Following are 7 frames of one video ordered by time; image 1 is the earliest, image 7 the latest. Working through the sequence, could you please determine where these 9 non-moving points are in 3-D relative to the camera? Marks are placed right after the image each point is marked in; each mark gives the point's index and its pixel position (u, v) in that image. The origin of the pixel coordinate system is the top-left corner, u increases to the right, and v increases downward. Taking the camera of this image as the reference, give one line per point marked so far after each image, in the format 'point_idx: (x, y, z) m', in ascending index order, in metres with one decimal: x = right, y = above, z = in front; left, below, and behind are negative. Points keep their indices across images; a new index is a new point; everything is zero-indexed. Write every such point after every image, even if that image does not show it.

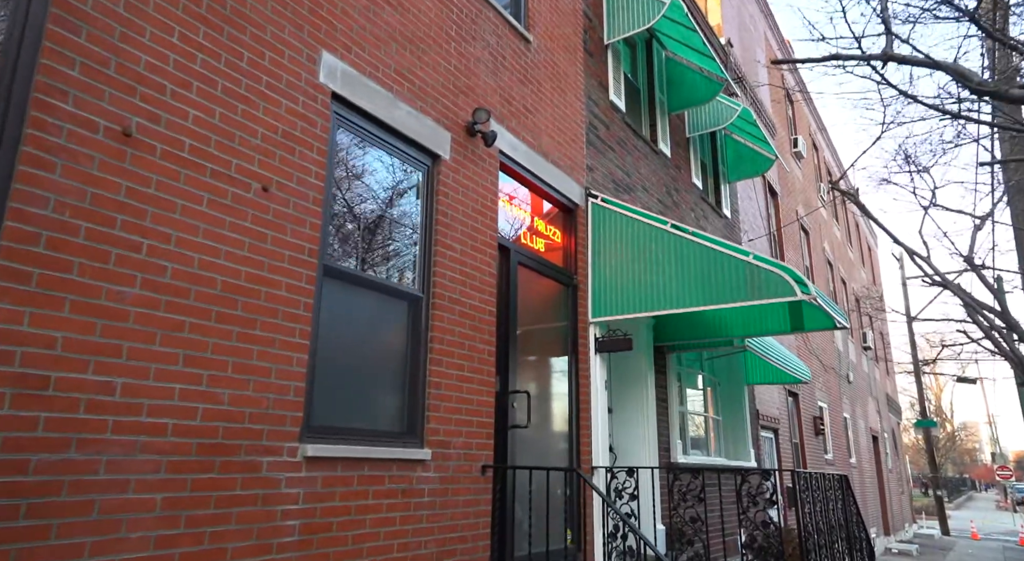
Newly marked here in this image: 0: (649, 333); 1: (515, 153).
0: (+1.5, -0.6, +7.2) m
1: (0.0, +1.1, +5.7) m
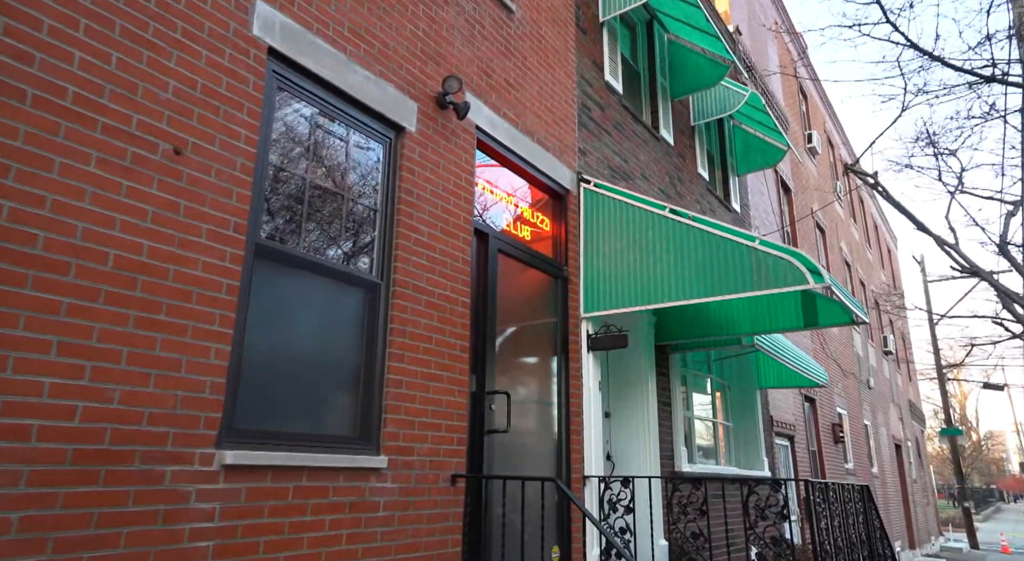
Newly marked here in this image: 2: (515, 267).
0: (+1.4, -0.5, +6.7) m
1: (-0.1, +1.2, +5.2) m
2: (0.0, +0.1, +5.4) m
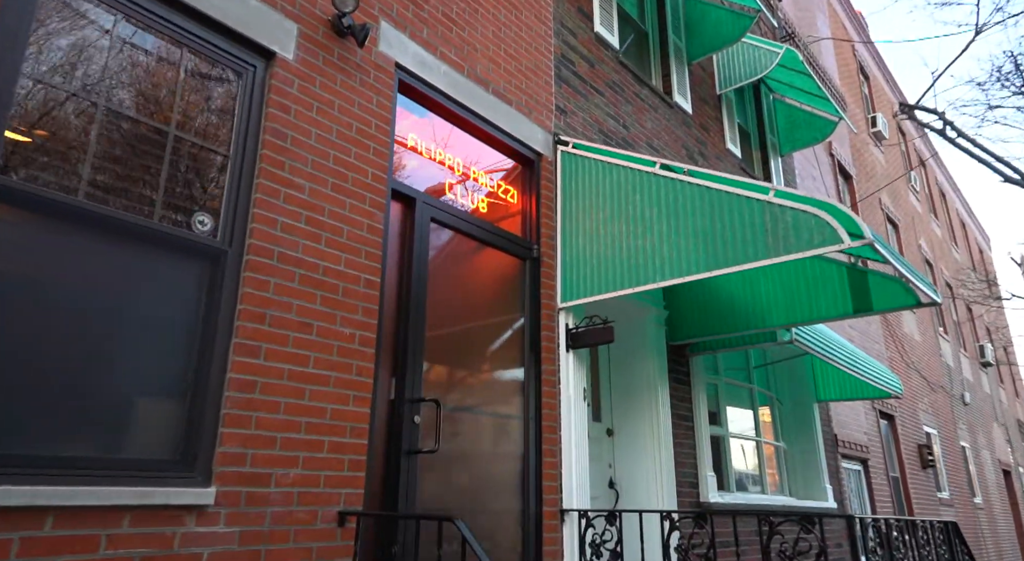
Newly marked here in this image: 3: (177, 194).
0: (+1.2, -0.4, +5.4) m
1: (-0.5, +1.3, +4.1) m
2: (-0.3, +0.2, +4.2) m
3: (-1.4, +0.4, +2.9) m
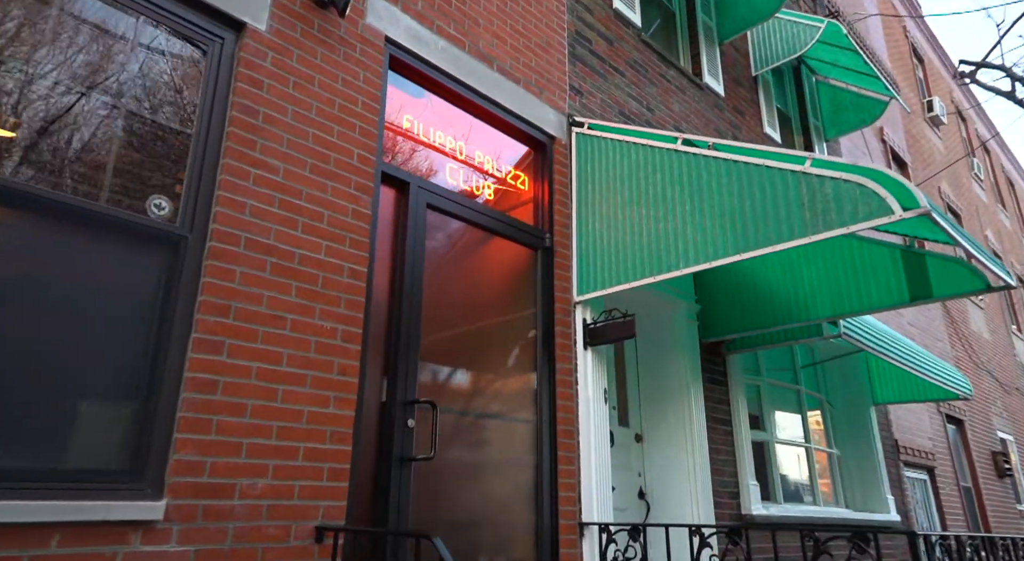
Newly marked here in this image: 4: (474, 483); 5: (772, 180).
0: (+1.3, -0.3, +4.9) m
1: (-0.5, +1.3, +3.8) m
2: (-0.3, +0.3, +3.9) m
3: (-1.5, +0.4, +2.6) m
4: (-0.2, -1.1, +3.5) m
5: (+1.4, +0.5, +3.6) m
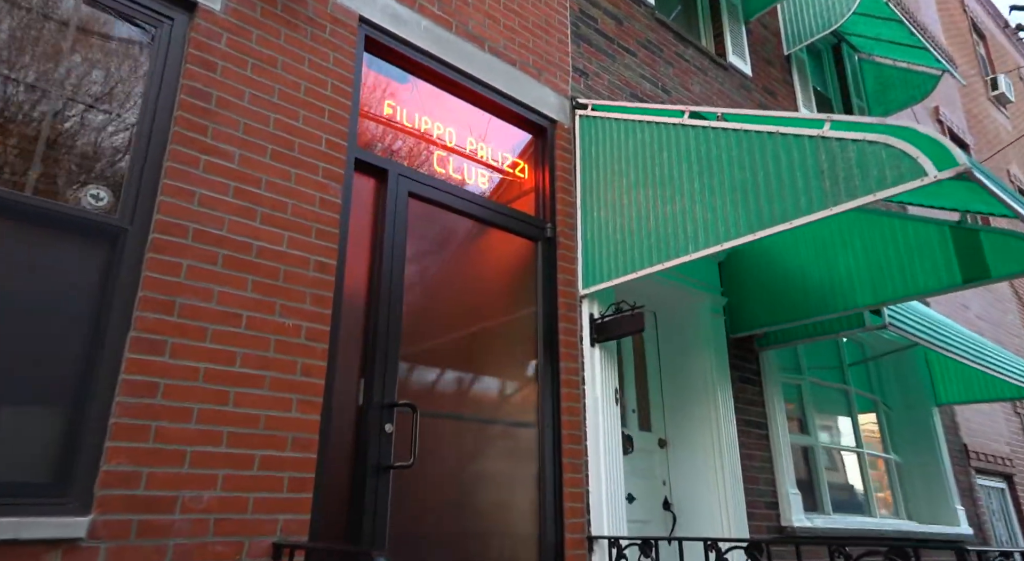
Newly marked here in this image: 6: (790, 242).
0: (+1.4, -0.3, +4.5) m
1: (-0.6, +1.3, +3.6) m
2: (-0.3, +0.3, +3.6) m
3: (-1.6, +0.4, +2.4) m
4: (-0.2, -1.0, +3.2) m
5: (+1.3, +0.6, +3.2) m
6: (+1.9, +0.3, +4.5) m
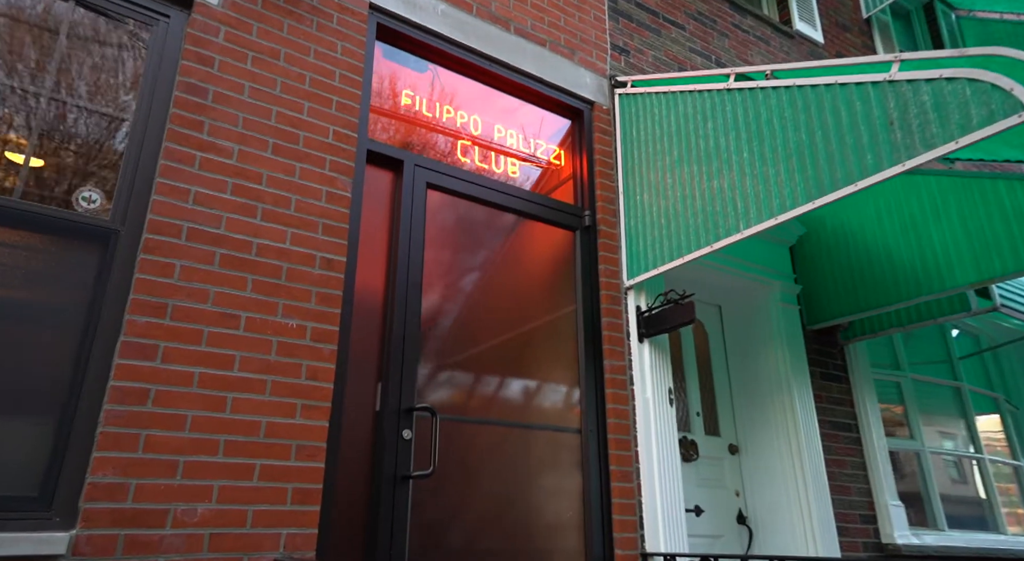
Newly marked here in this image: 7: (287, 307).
0: (+1.7, -0.2, +4.0) m
1: (-0.5, +1.4, +3.4) m
2: (-0.1, +0.3, +3.4) m
3: (-1.6, +0.4, +2.4) m
4: (0.0, -1.0, +2.9) m
5: (+1.4, +0.7, +2.7) m
6: (+2.2, +0.4, +4.0) m
7: (-0.9, -0.1, +2.6) m
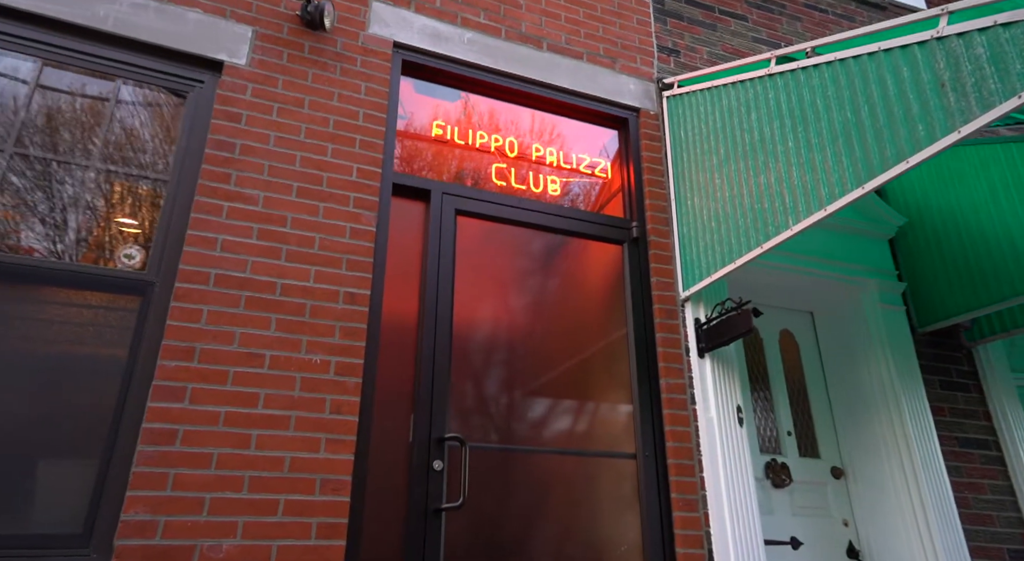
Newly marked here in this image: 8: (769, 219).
0: (+2.0, -0.1, +3.5) m
1: (-0.4, +1.2, +3.4) m
2: (0.0, +0.2, +3.3) m
3: (-1.6, +0.2, +2.6) m
4: (+0.1, -1.1, +2.7) m
5: (+1.4, +0.8, +2.3) m
6: (+2.4, +0.4, +3.4) m
7: (-0.8, -0.2, +2.6) m
8: (+1.1, +0.3, +2.8) m
